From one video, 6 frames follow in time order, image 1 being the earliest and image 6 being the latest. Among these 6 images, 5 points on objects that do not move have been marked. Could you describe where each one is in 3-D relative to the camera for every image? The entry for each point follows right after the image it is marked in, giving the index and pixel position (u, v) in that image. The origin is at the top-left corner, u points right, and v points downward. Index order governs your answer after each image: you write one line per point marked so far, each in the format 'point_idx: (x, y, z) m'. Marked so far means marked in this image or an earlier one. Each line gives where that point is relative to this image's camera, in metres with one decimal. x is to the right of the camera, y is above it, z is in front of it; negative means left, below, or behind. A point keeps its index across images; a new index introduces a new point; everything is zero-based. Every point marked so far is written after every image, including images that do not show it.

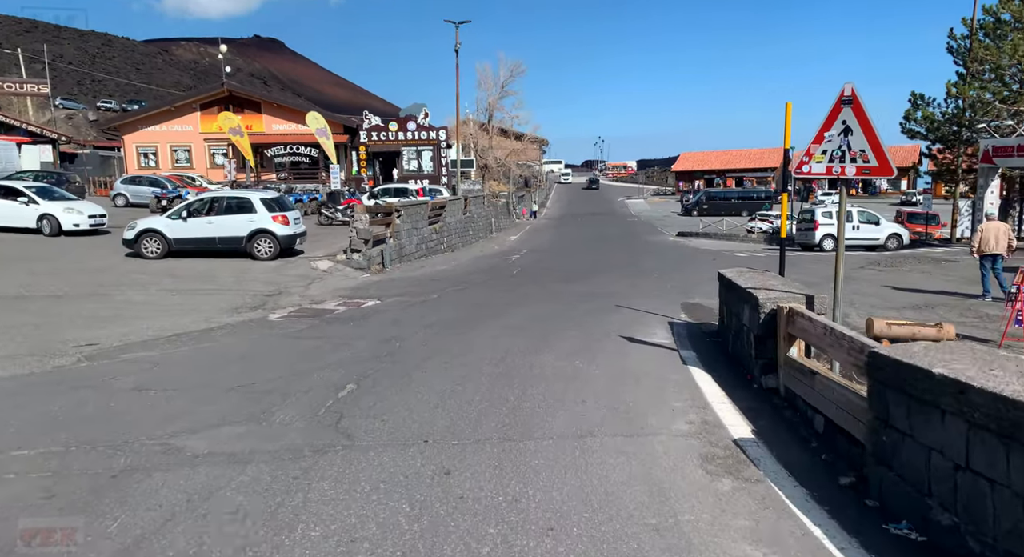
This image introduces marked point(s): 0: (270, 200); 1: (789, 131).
0: (-6.3, +2.1, +17.2) m
1: (+3.5, +1.8, +8.2) m
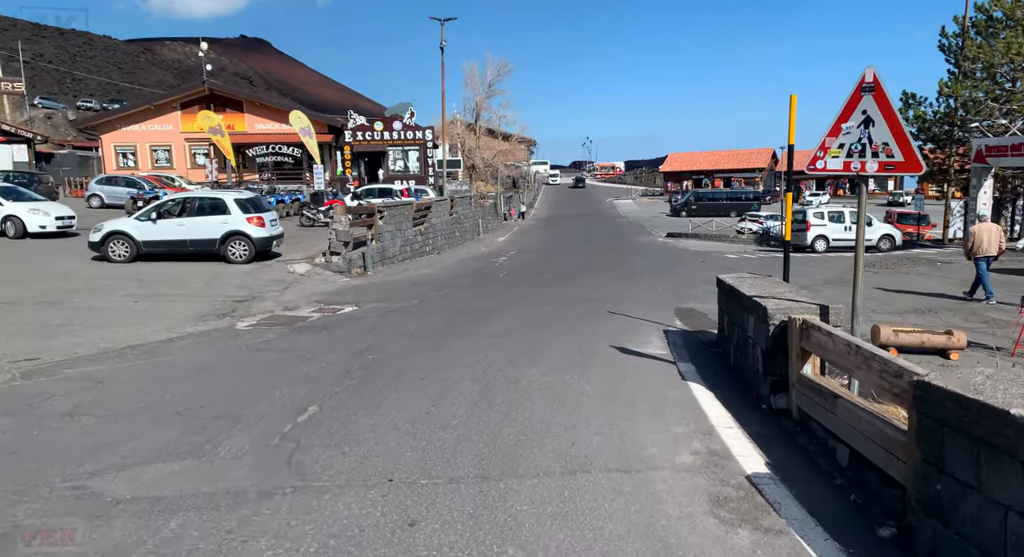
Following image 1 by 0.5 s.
0: (-6.7, +2.0, +16.4) m
1: (+3.3, +1.8, +7.6) m
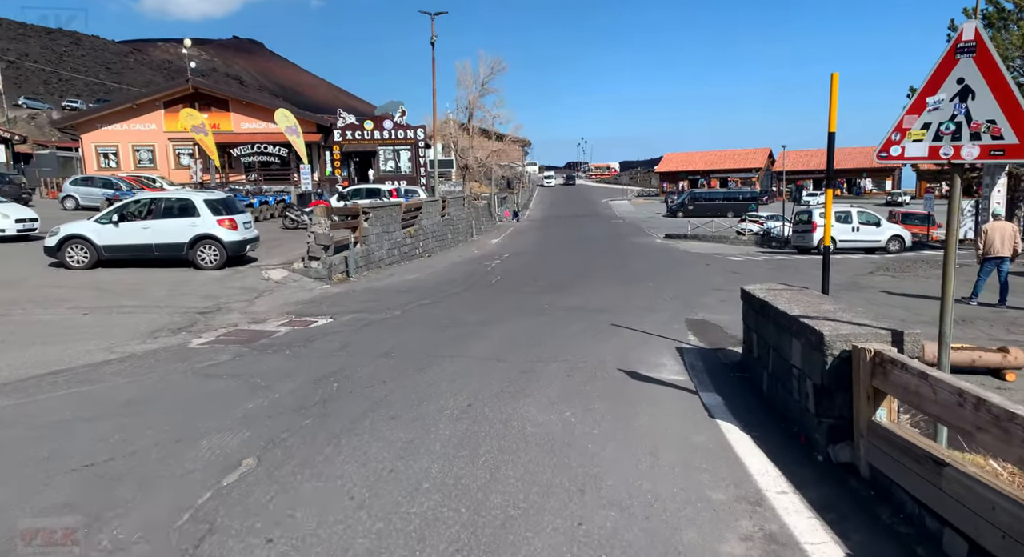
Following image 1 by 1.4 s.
0: (-6.8, +1.8, +15.2) m
1: (+3.2, +1.7, +6.4) m
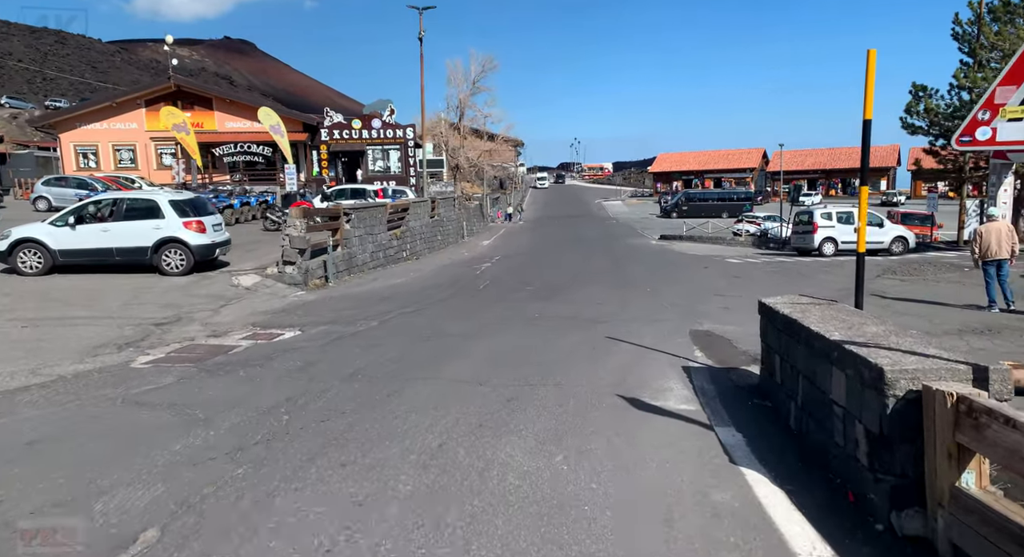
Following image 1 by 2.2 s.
0: (-7.1, +1.7, +14.1) m
1: (+3.0, +1.5, +5.5) m
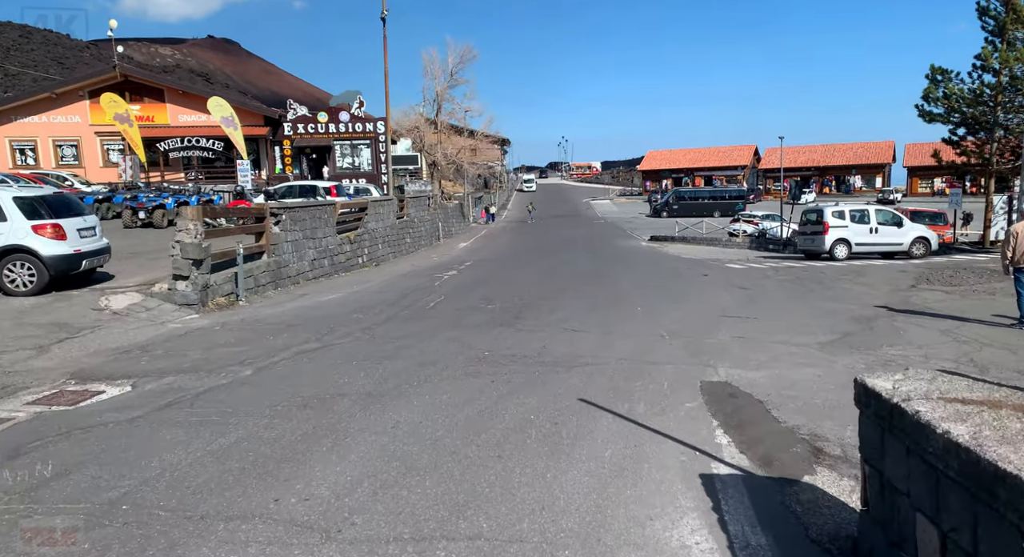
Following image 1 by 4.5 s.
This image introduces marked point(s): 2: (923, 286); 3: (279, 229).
0: (-7.9, +1.3, +10.9) m
1: (+2.3, +1.3, +2.4) m
2: (+9.6, -0.2, +15.3) m
3: (-5.4, +1.1, +15.1) m
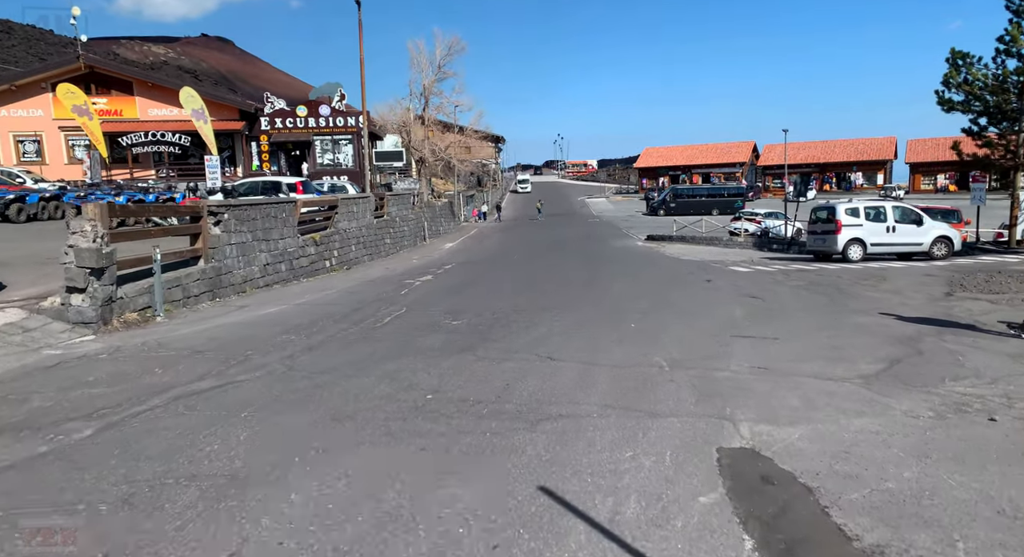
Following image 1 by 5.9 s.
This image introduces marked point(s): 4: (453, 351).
0: (-8.4, +1.1, +8.8) m
1: (+1.9, +1.1, +0.4) m
2: (+9.1, -0.3, +13.3) m
3: (-5.9, +0.9, +13.1) m
4: (-0.7, -0.9, +8.2) m
